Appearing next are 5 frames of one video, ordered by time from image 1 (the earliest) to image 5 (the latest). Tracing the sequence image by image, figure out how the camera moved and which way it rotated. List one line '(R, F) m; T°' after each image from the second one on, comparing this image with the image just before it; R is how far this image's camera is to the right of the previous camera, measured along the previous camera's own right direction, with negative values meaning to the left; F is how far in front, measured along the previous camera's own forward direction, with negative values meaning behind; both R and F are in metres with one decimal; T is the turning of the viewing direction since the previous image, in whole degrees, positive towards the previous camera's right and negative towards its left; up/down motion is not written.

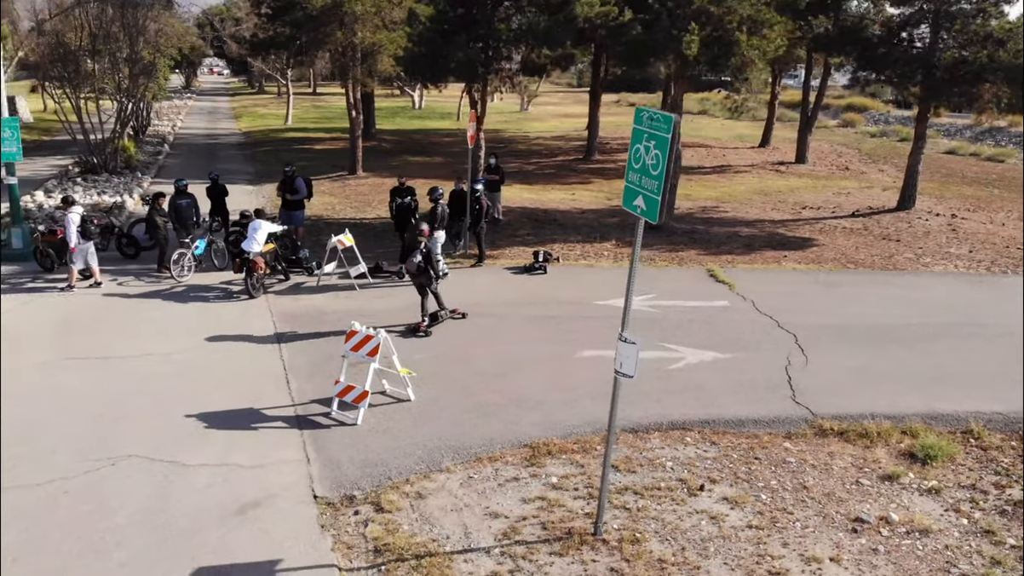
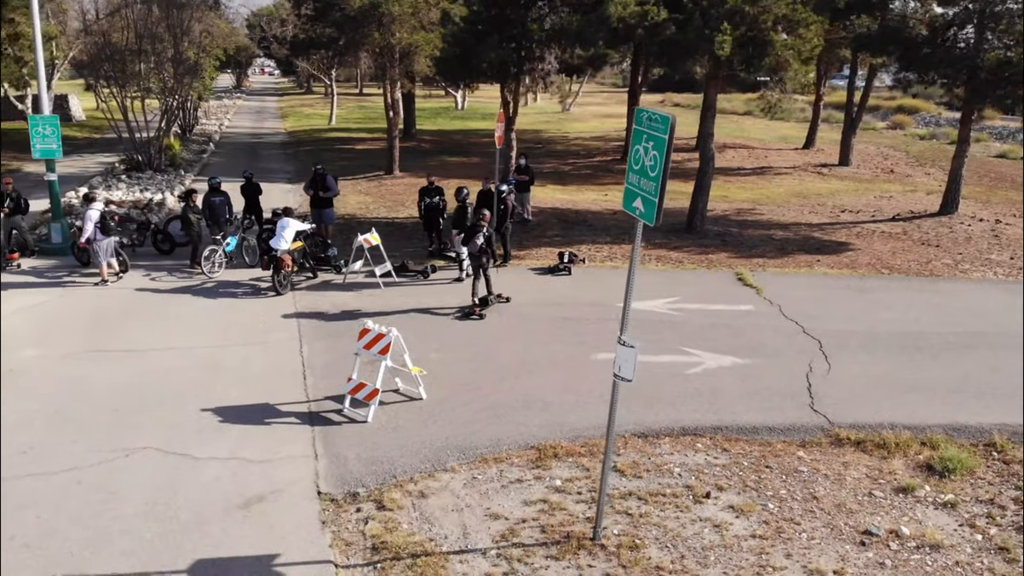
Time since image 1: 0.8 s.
(+0.4, 0.0) m; -3°
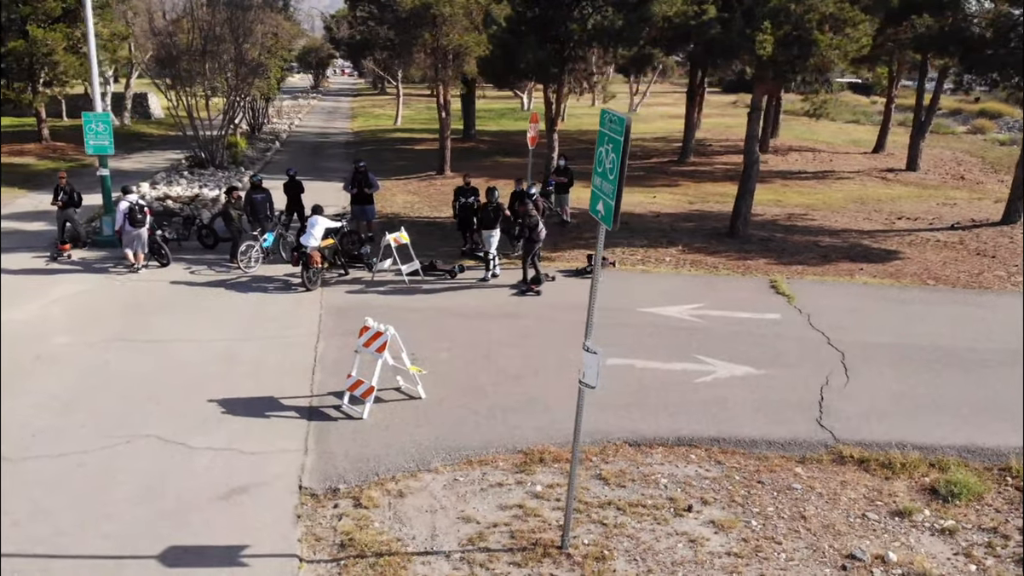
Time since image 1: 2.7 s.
(+0.8, +0.1) m; -5°
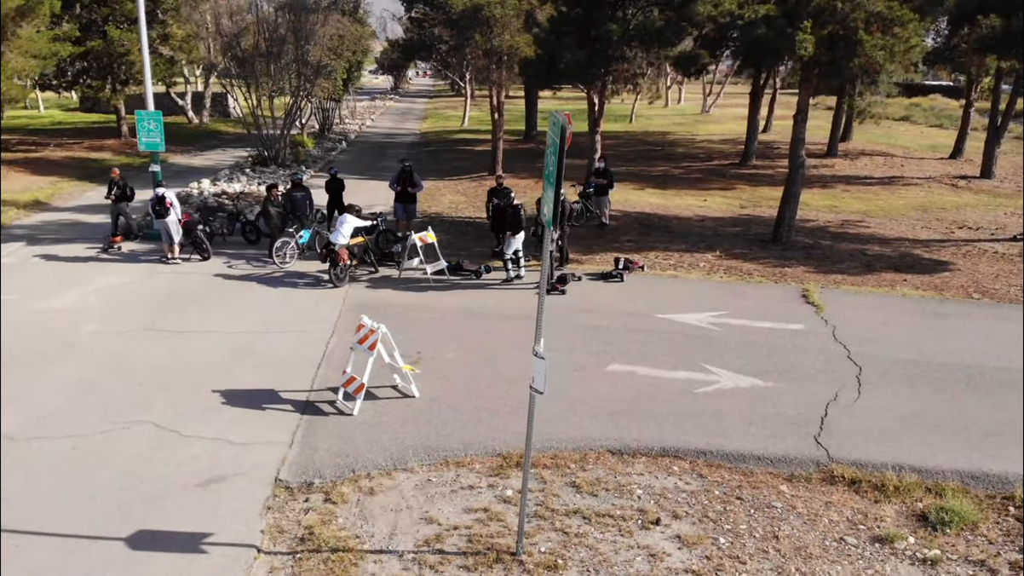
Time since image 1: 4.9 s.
(+0.9, +0.1) m; -6°
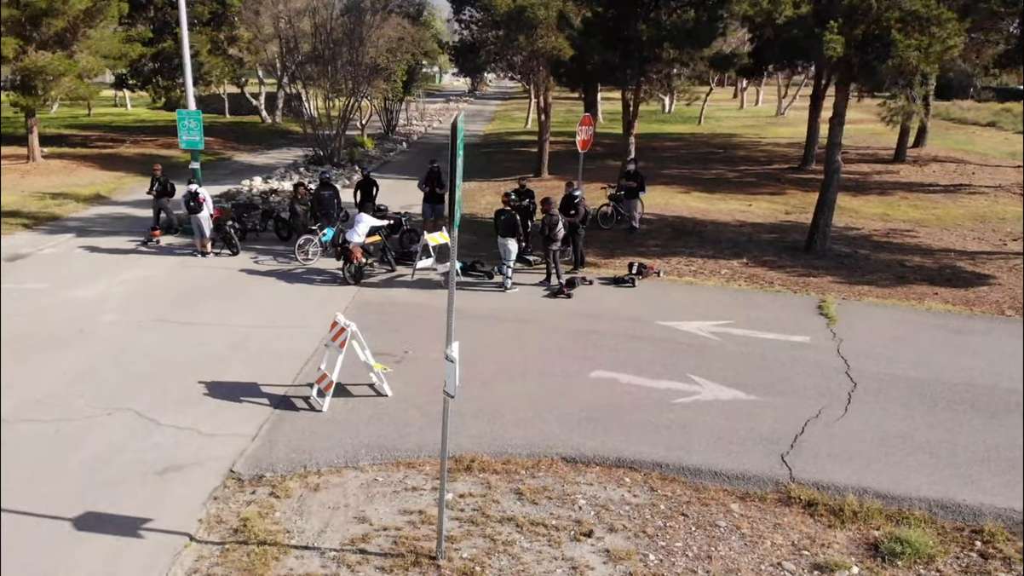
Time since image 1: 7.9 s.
(+1.2, +0.1) m; -6°
